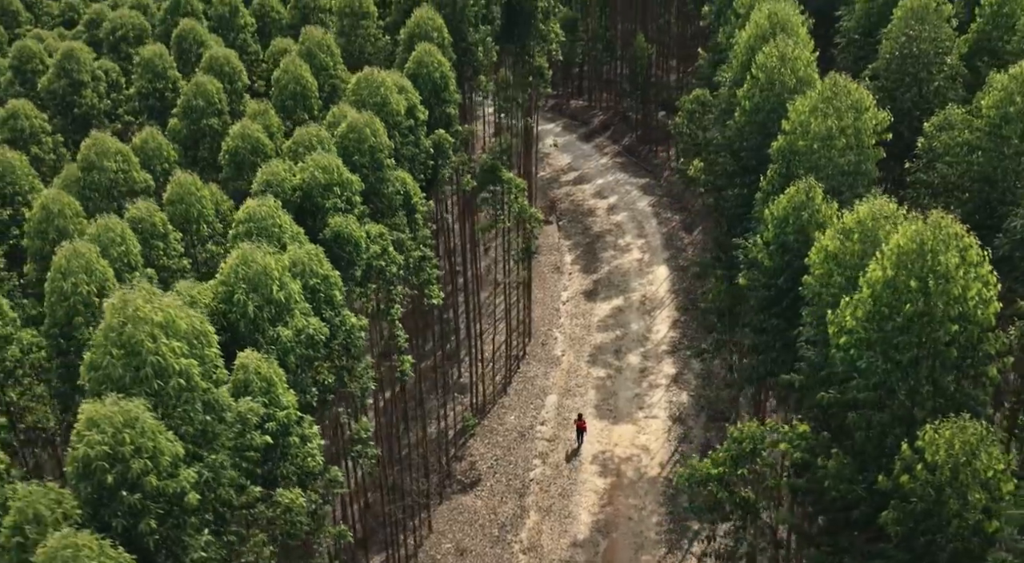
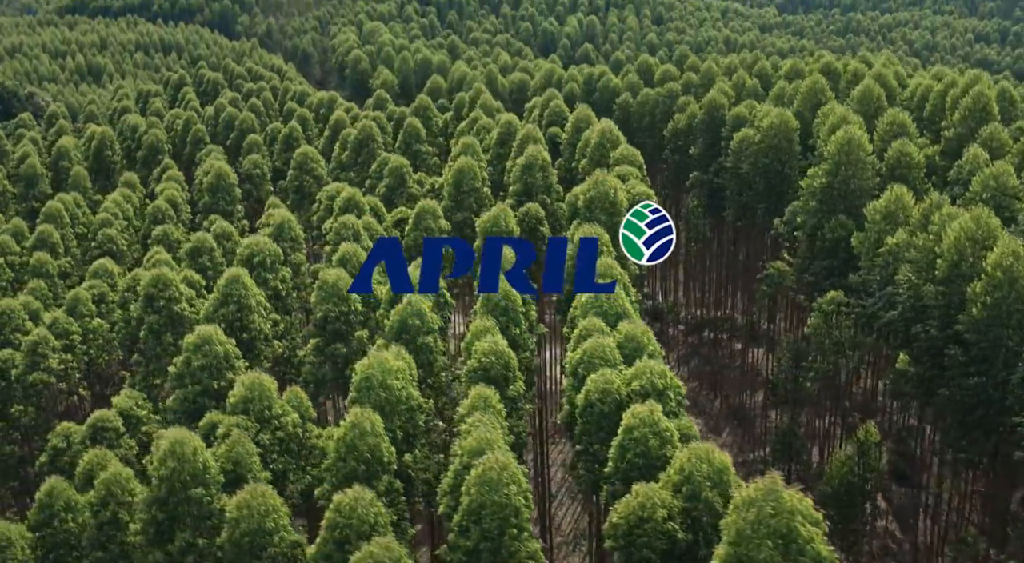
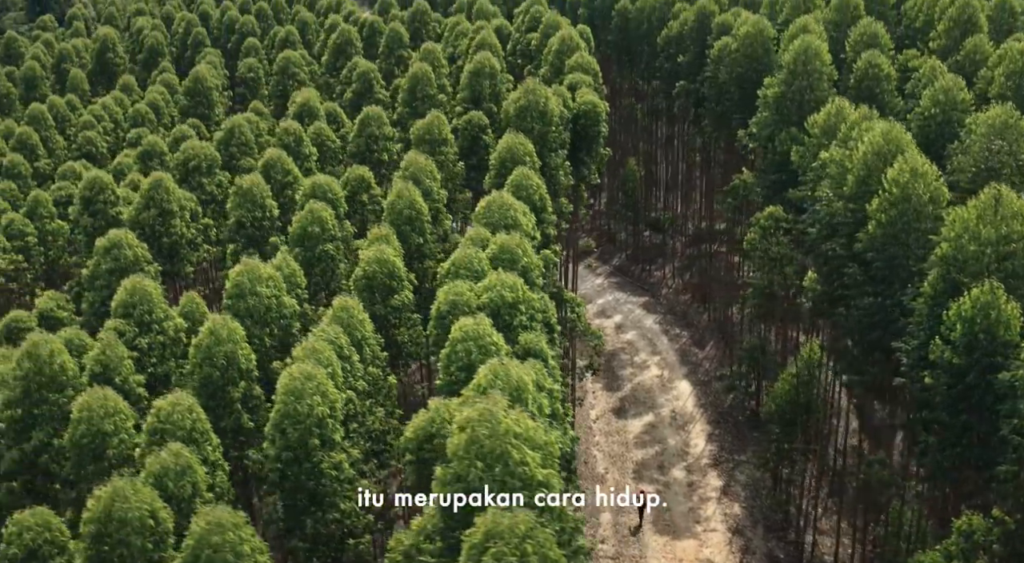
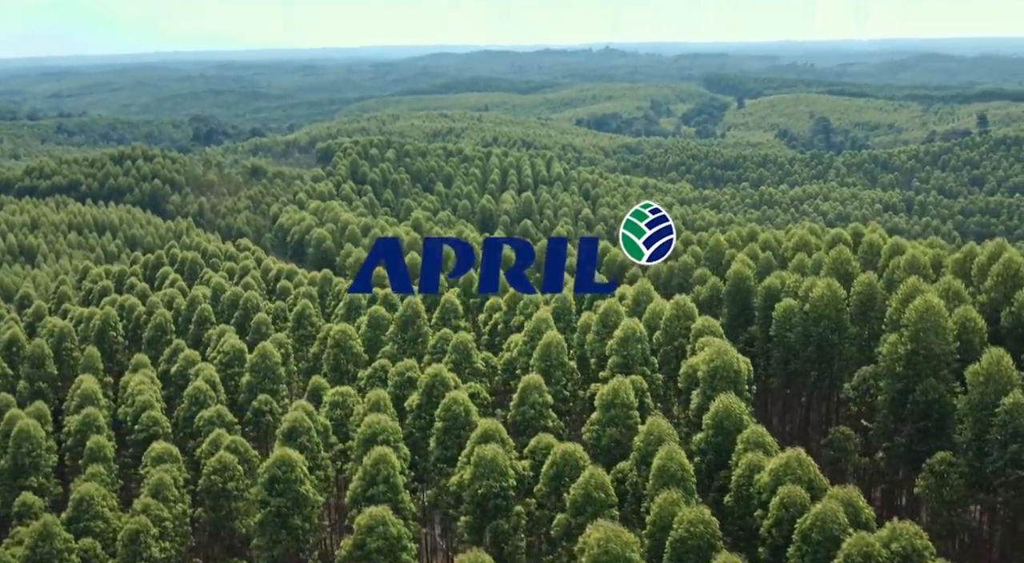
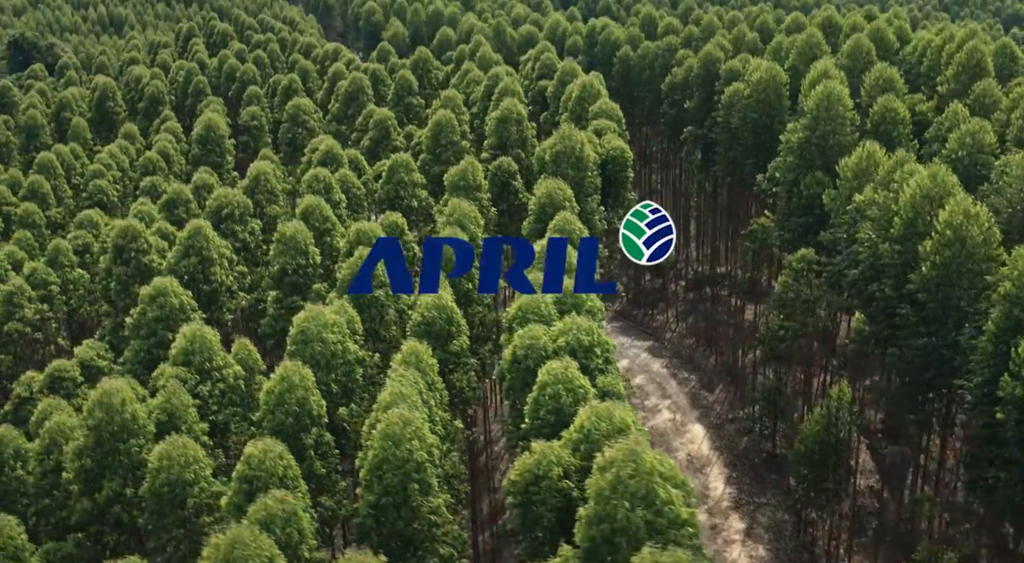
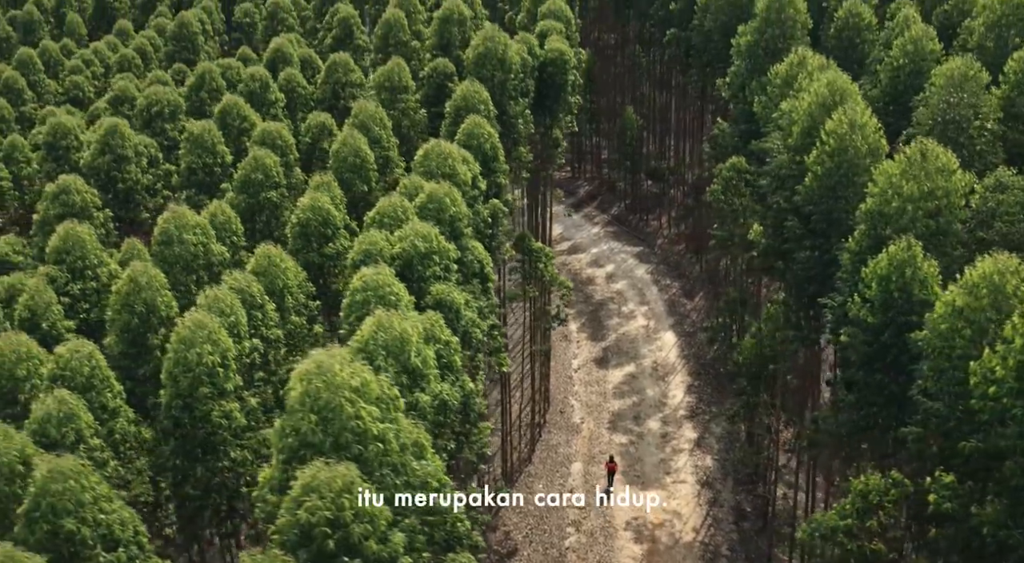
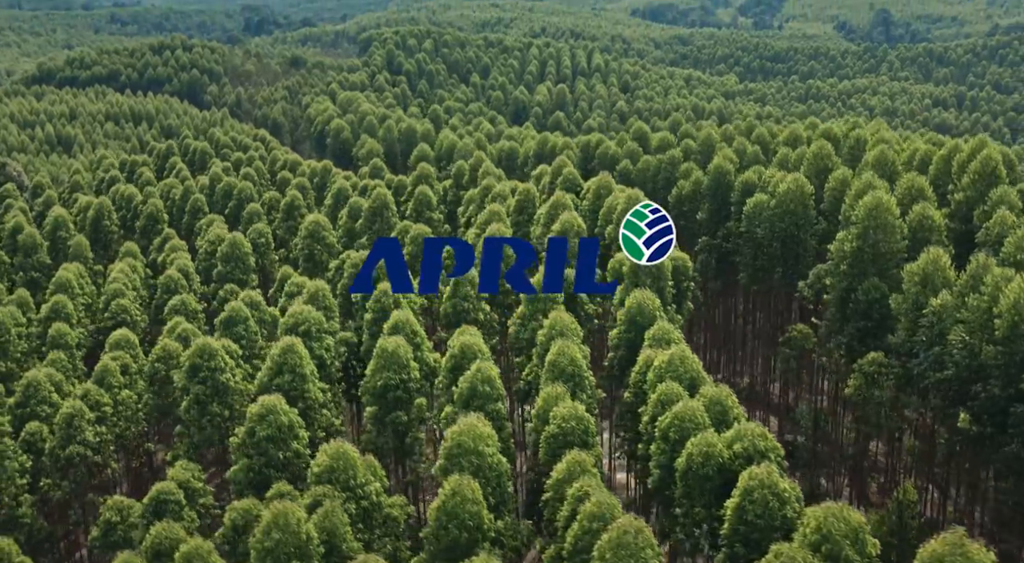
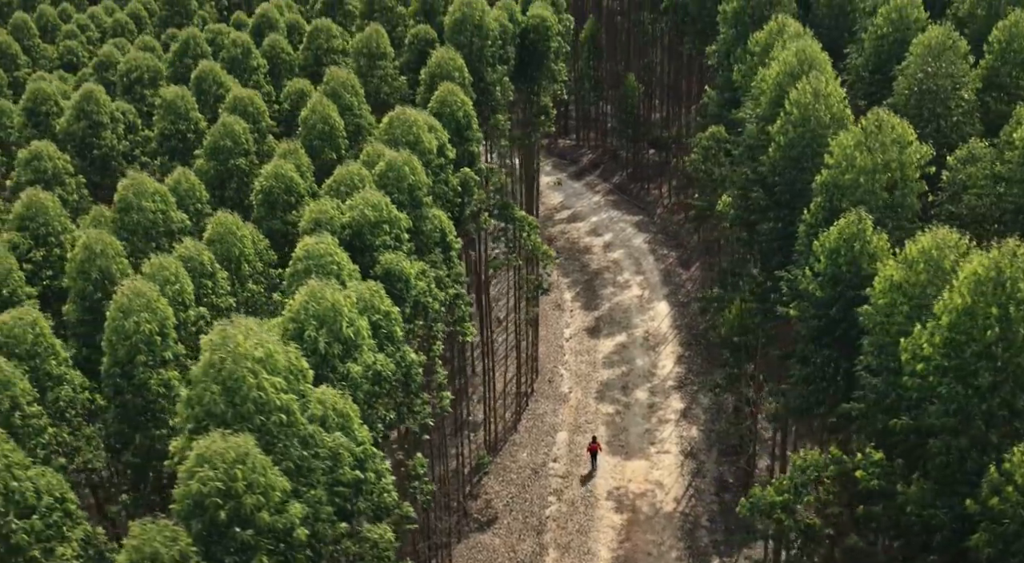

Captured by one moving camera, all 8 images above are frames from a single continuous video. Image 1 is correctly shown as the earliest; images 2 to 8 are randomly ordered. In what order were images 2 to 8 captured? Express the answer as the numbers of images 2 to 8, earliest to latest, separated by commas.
8, 6, 3, 5, 2, 7, 4
